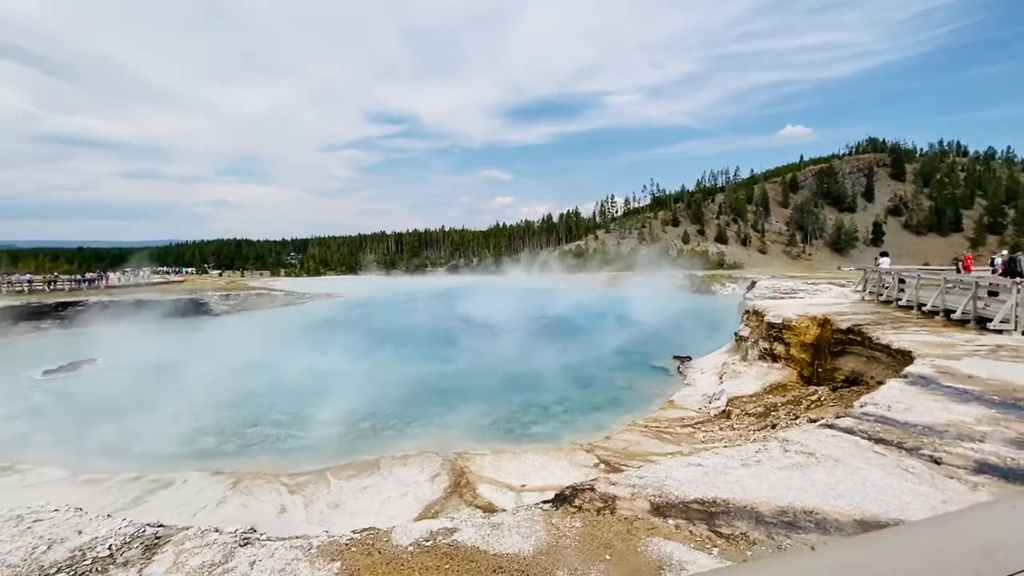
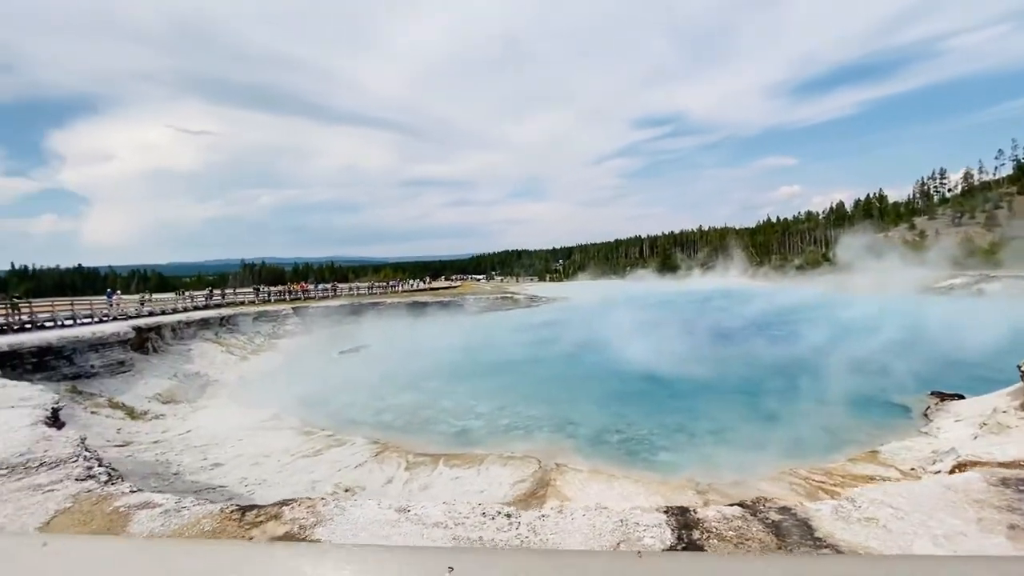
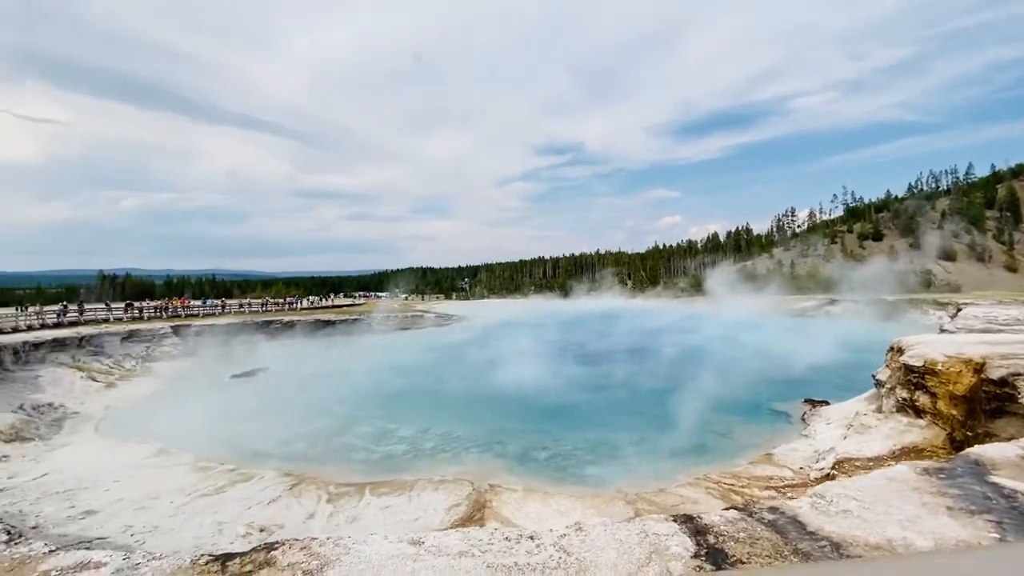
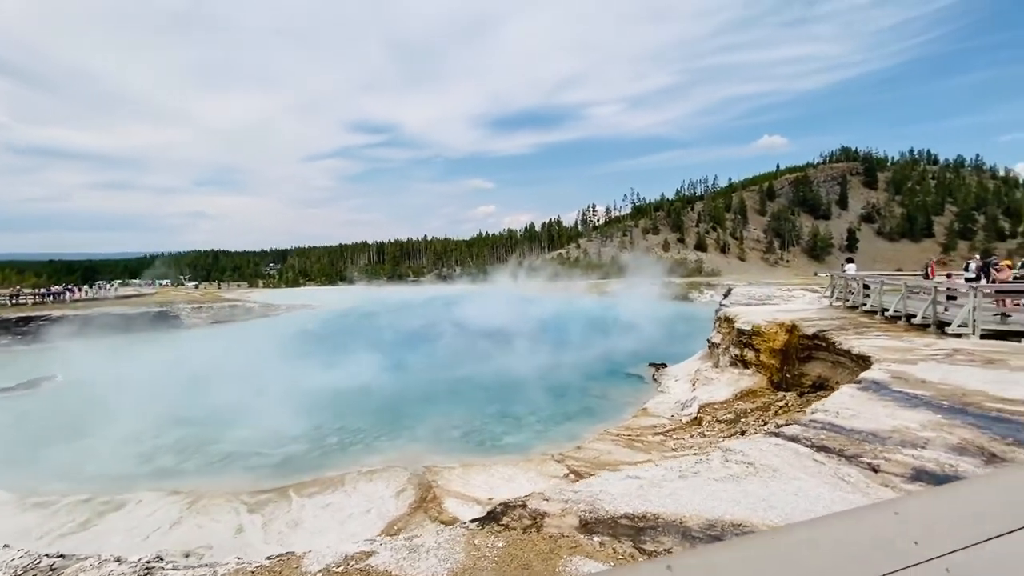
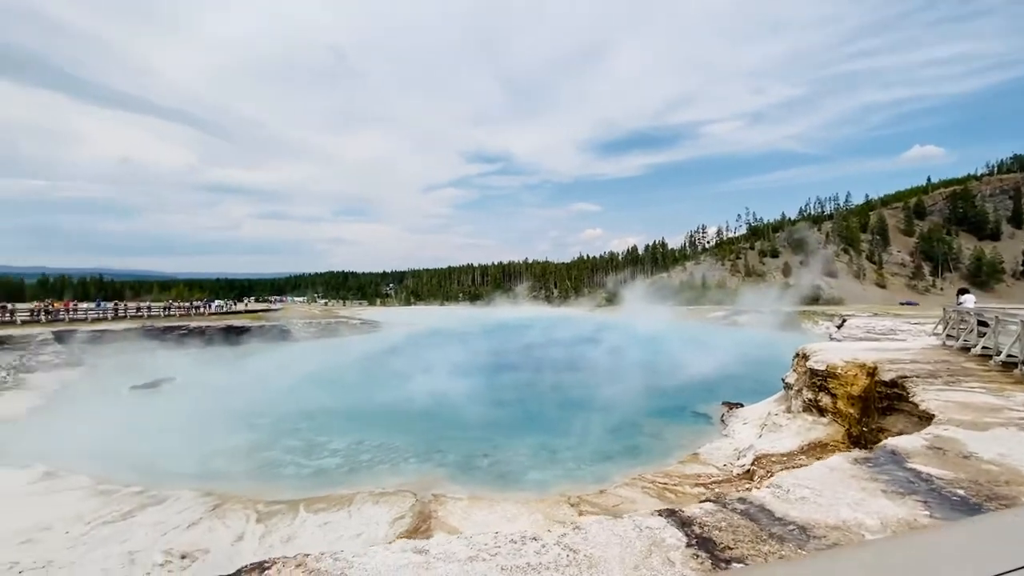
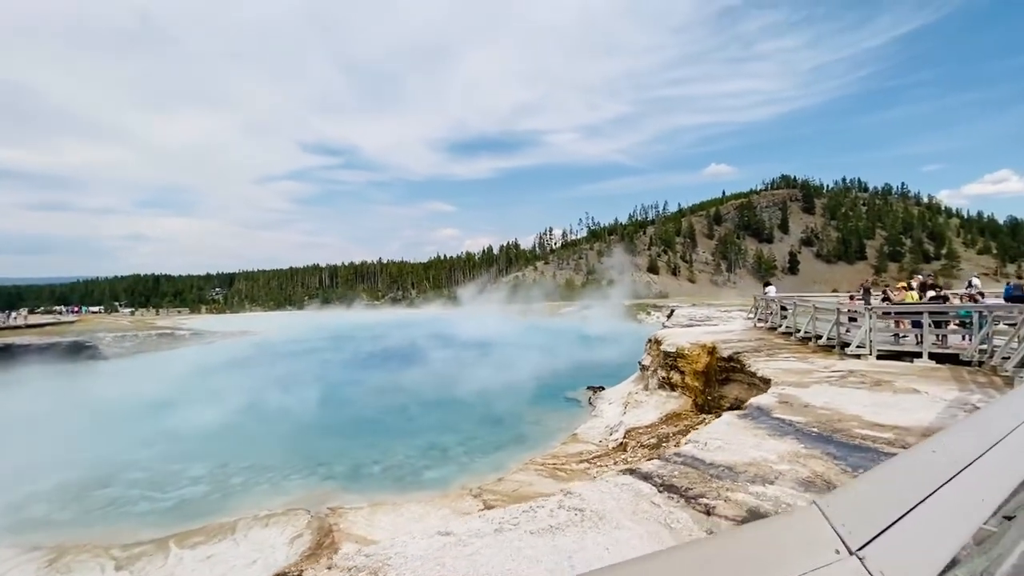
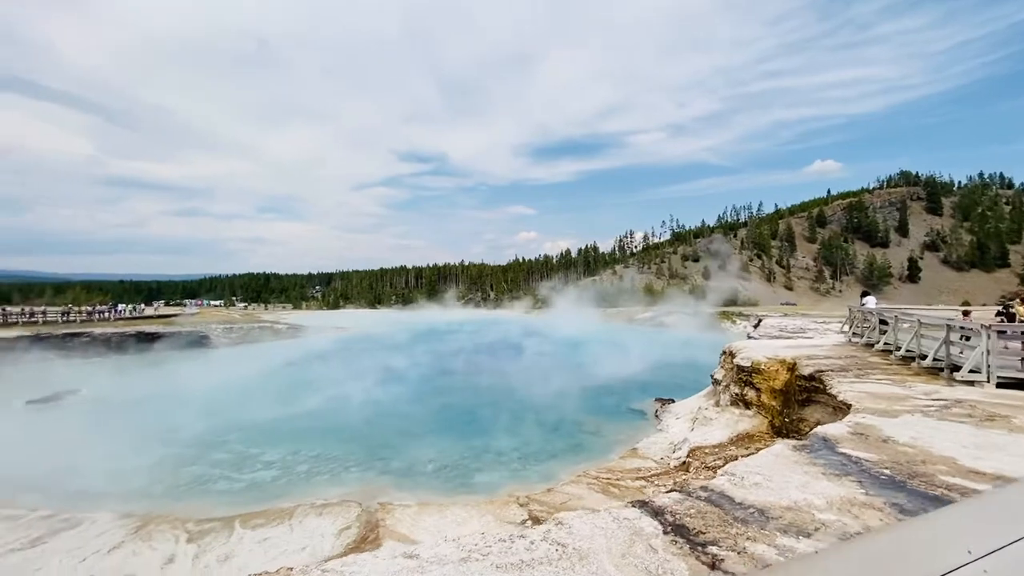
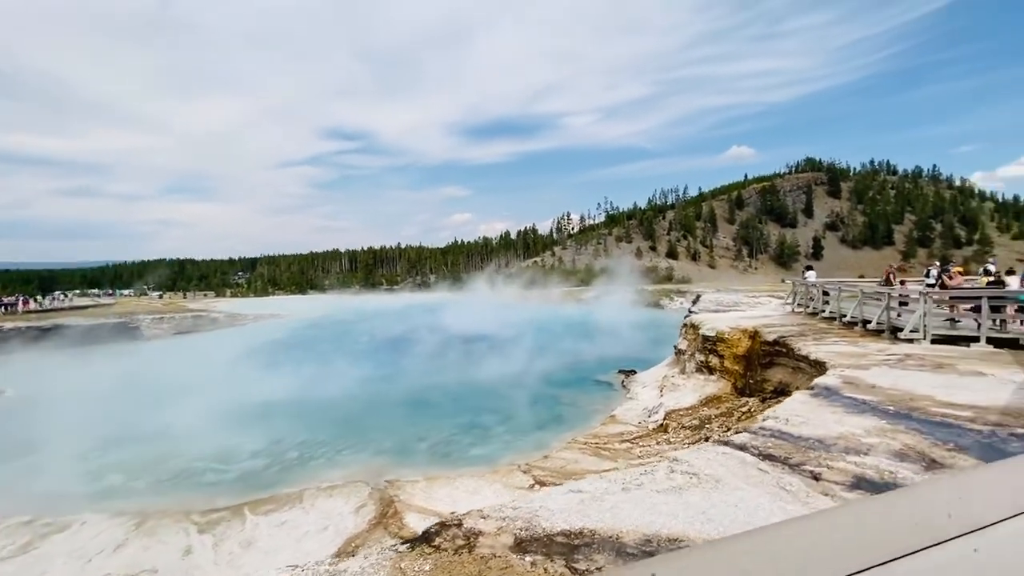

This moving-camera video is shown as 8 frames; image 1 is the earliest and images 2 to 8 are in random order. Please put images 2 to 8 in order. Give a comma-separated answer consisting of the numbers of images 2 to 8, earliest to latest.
4, 8, 6, 7, 5, 3, 2
